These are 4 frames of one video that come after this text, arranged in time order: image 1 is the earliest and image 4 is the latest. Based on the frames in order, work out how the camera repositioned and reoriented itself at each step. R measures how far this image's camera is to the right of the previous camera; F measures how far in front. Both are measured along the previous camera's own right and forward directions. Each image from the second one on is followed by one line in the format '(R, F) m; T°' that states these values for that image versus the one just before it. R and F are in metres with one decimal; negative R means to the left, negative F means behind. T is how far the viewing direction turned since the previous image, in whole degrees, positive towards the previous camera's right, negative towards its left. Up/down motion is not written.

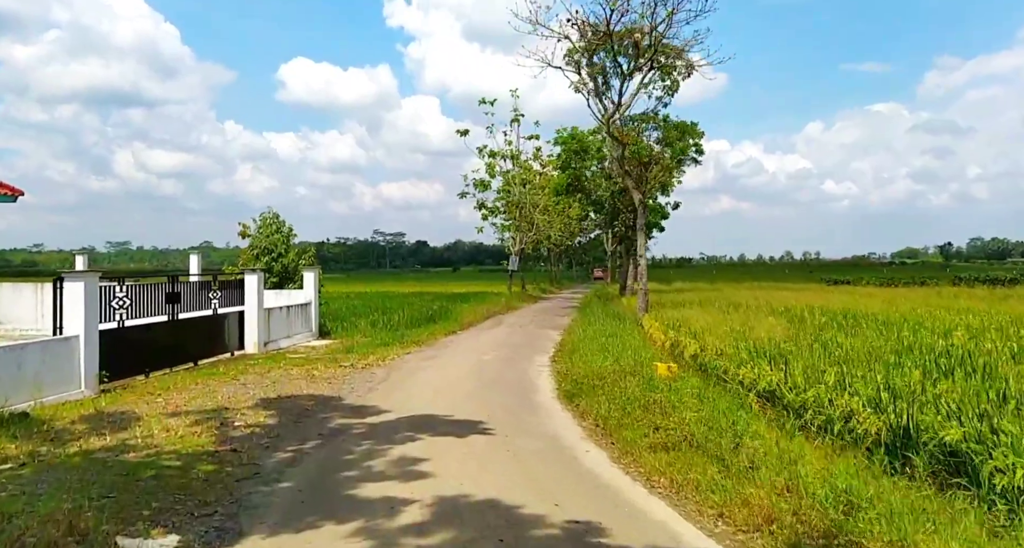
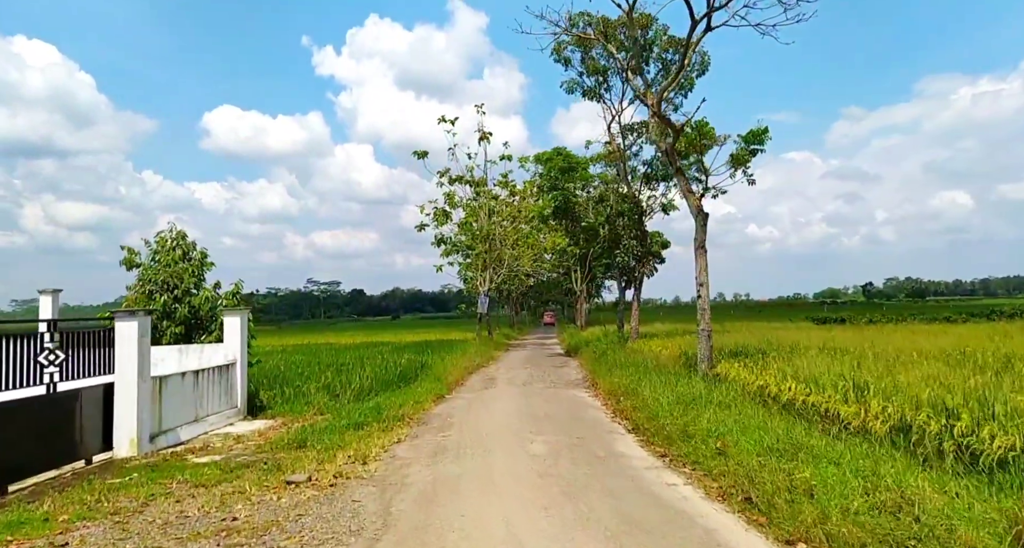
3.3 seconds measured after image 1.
(-1.6, +5.5) m; +6°
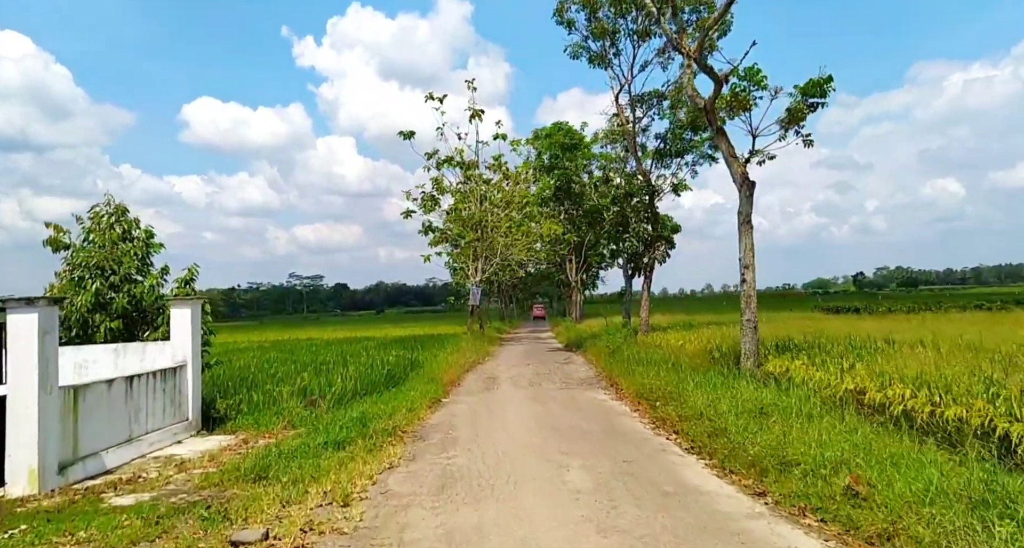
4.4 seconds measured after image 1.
(-0.5, +2.2) m; +1°
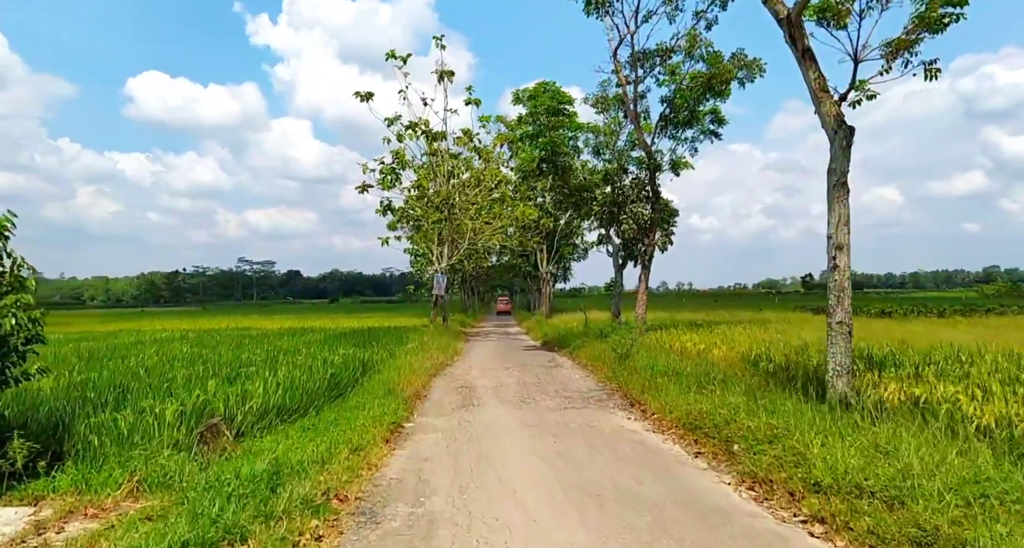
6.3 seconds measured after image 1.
(-0.5, +3.9) m; +4°
